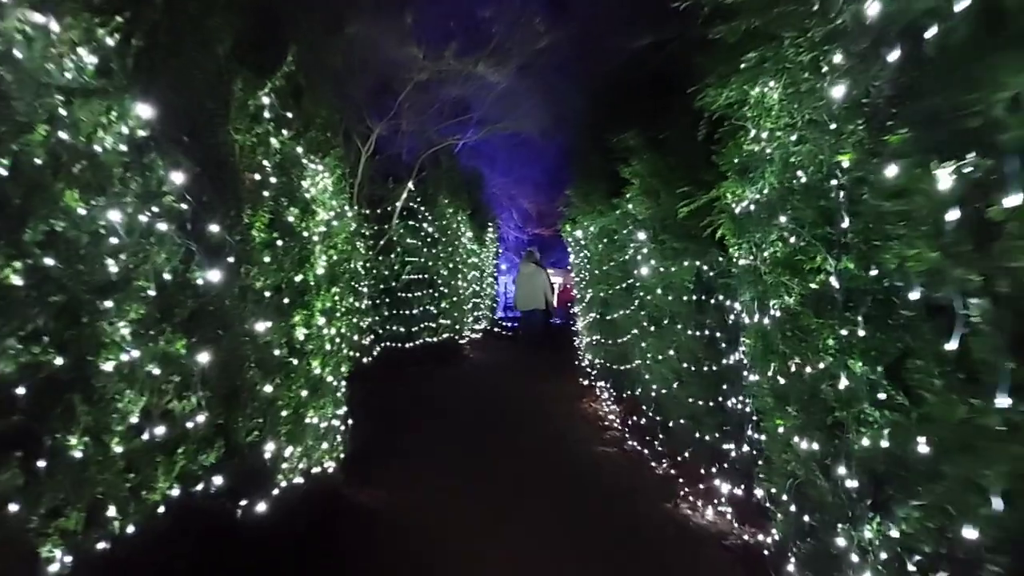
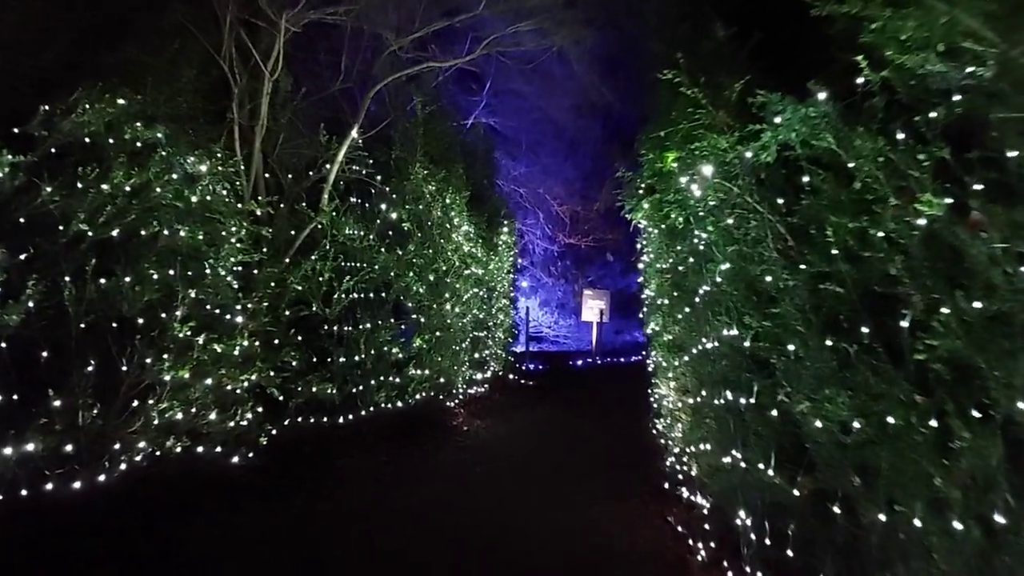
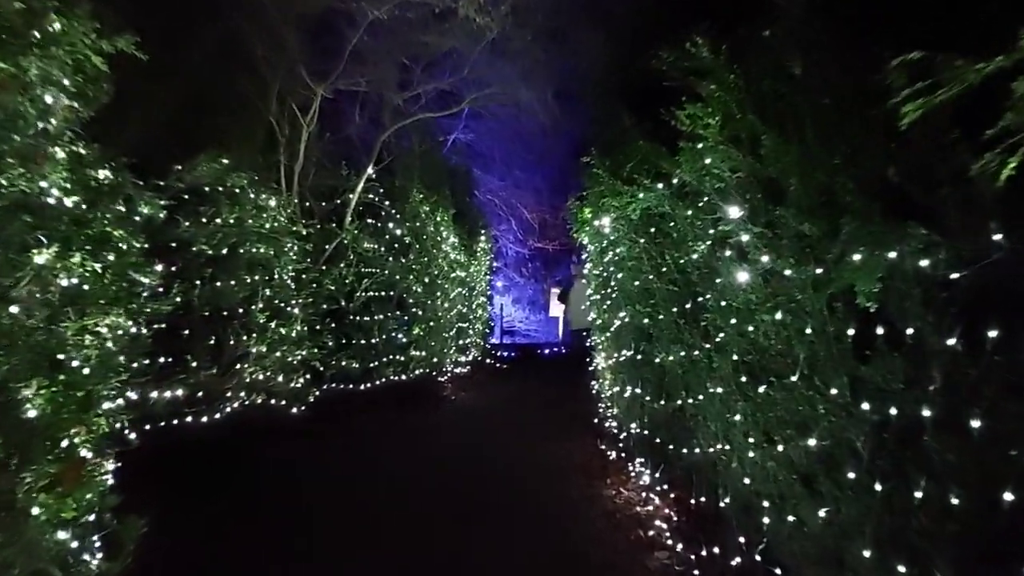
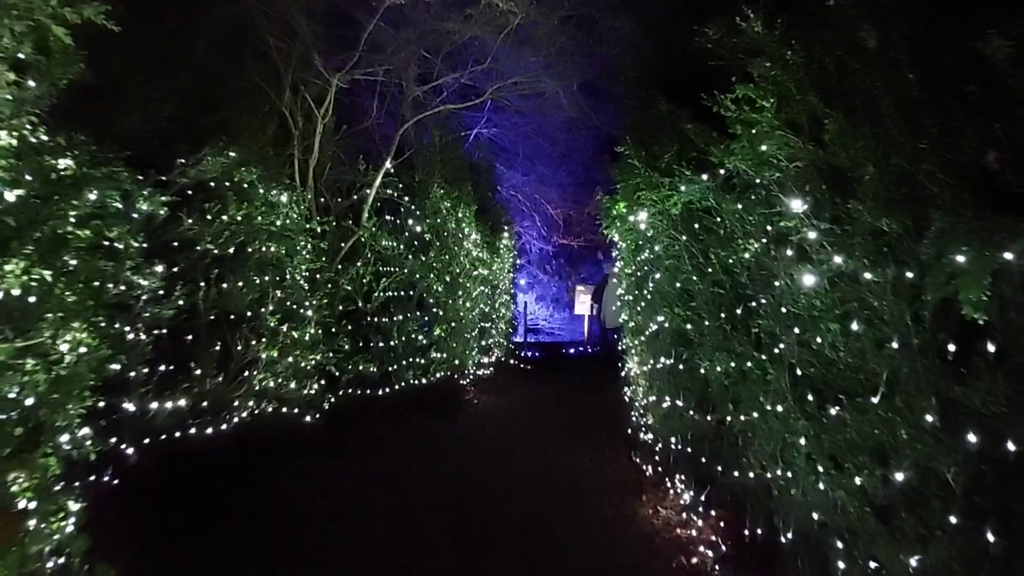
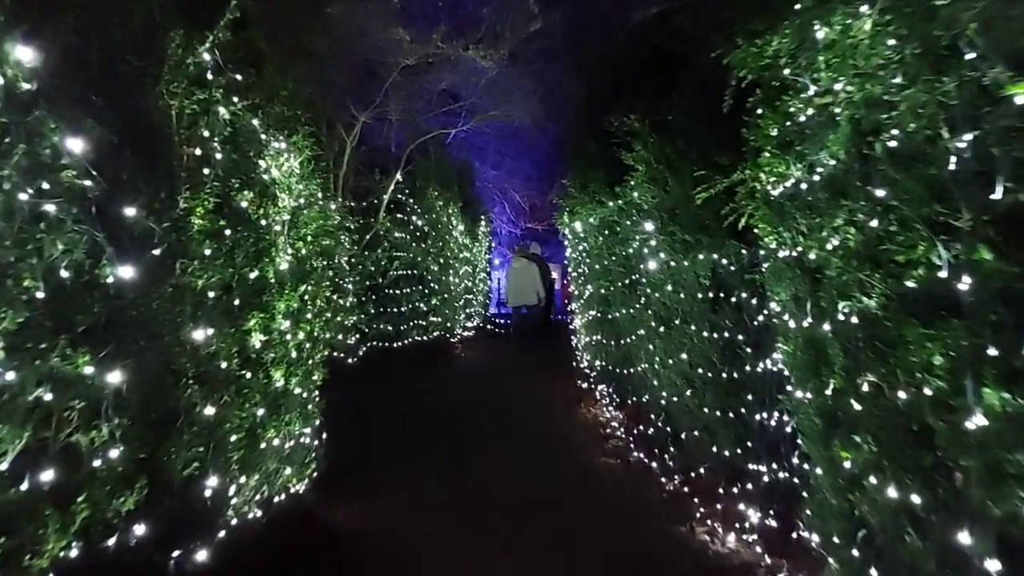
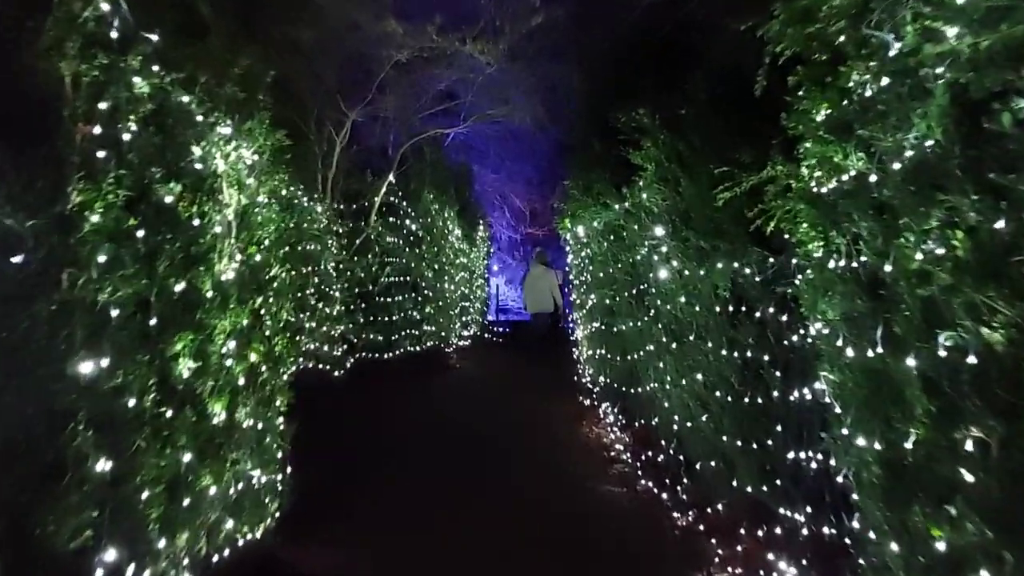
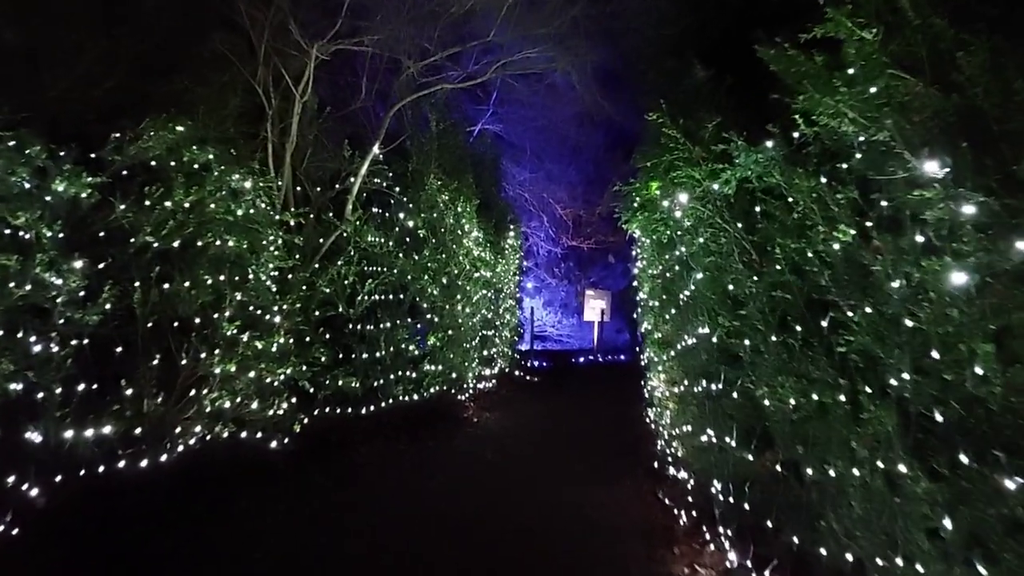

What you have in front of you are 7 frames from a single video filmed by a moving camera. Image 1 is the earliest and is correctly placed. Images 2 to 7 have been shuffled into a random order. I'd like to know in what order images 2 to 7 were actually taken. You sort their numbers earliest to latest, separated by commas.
5, 6, 3, 4, 7, 2
